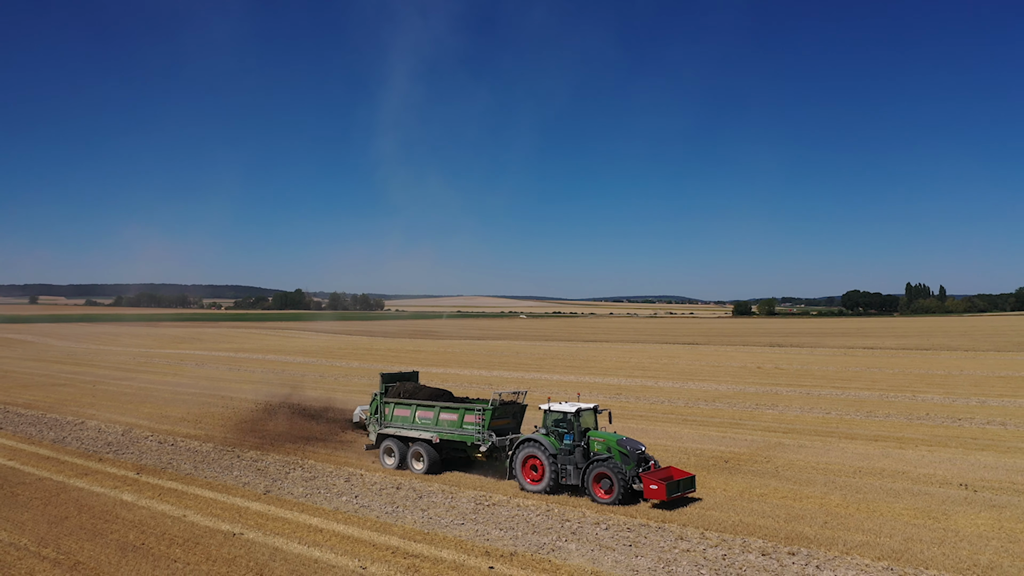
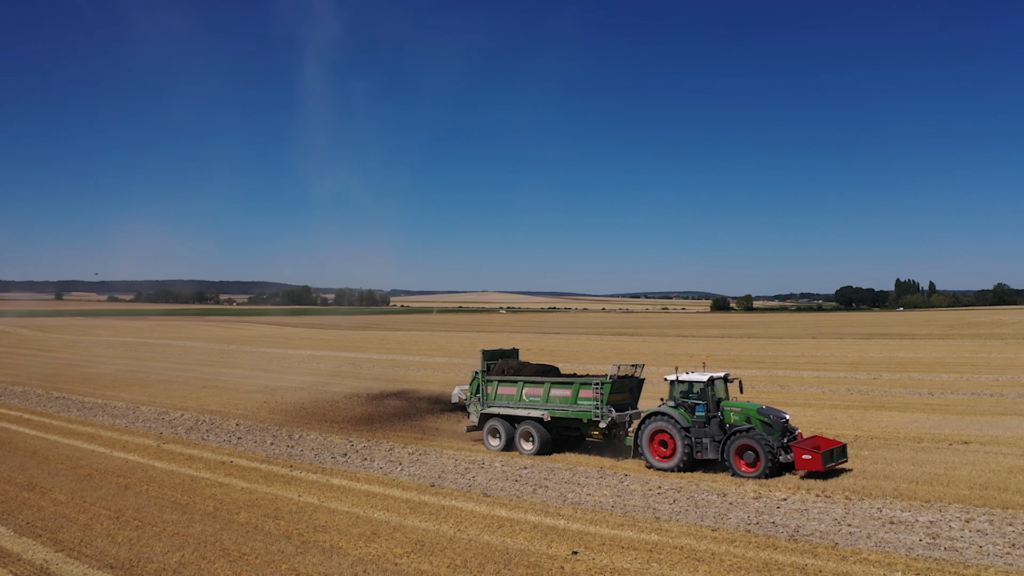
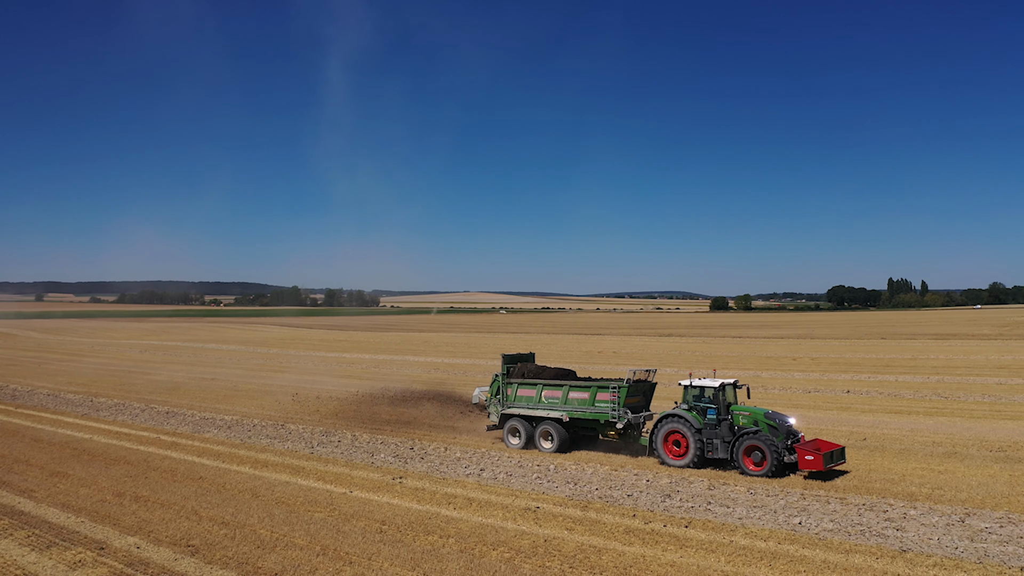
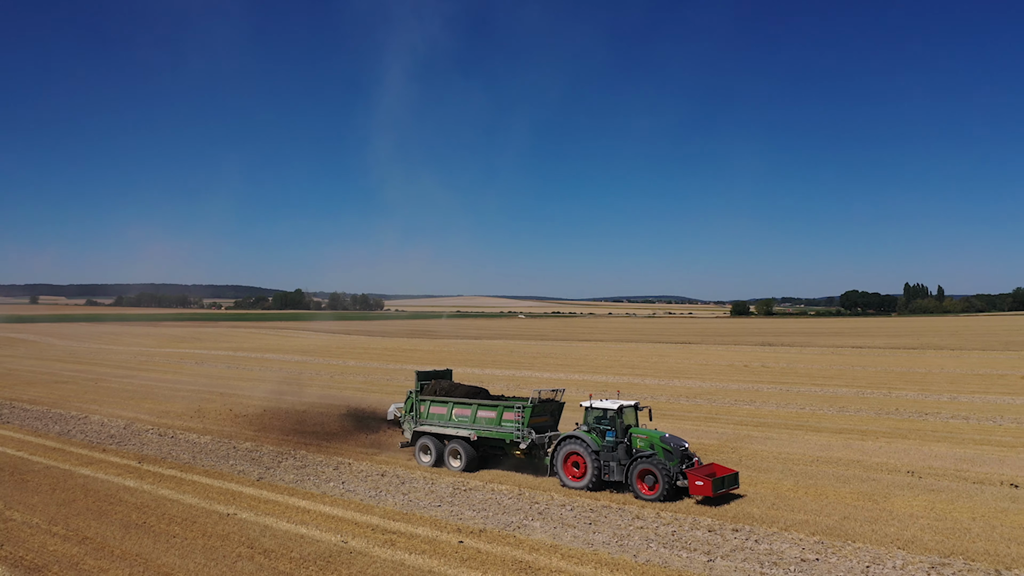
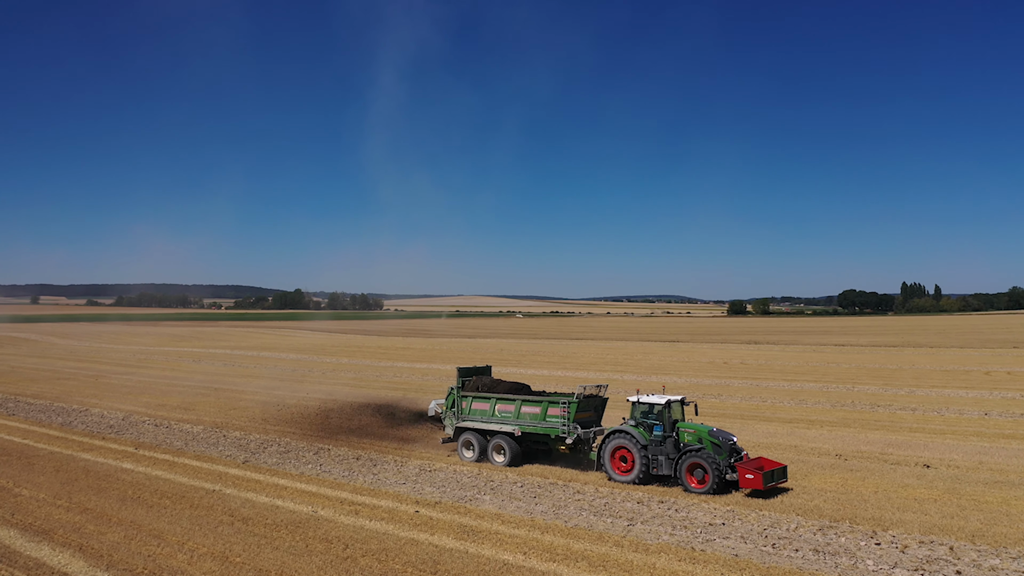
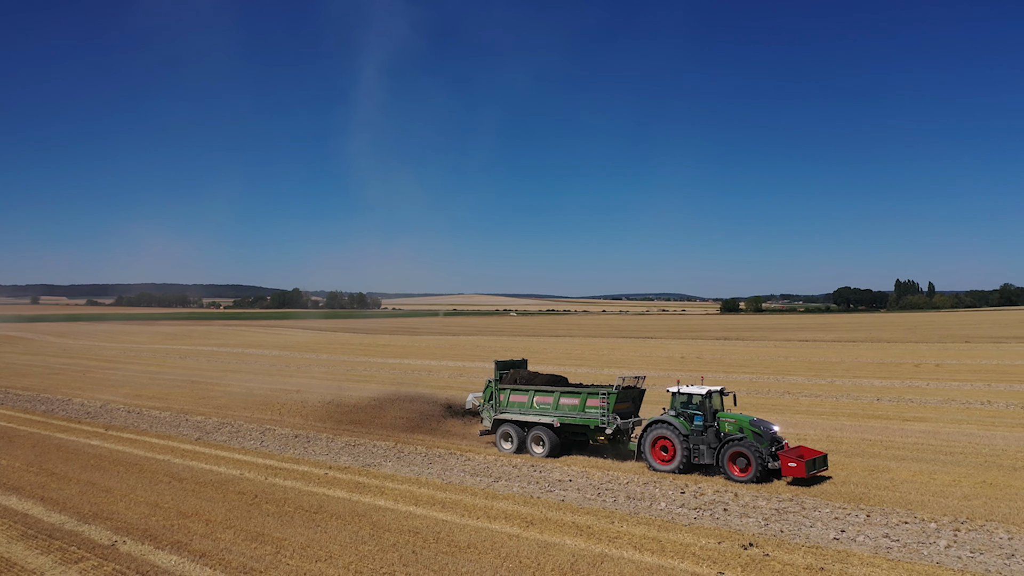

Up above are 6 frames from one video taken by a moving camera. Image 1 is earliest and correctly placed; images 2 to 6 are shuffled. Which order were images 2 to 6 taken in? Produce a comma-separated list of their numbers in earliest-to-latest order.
4, 5, 6, 3, 2
